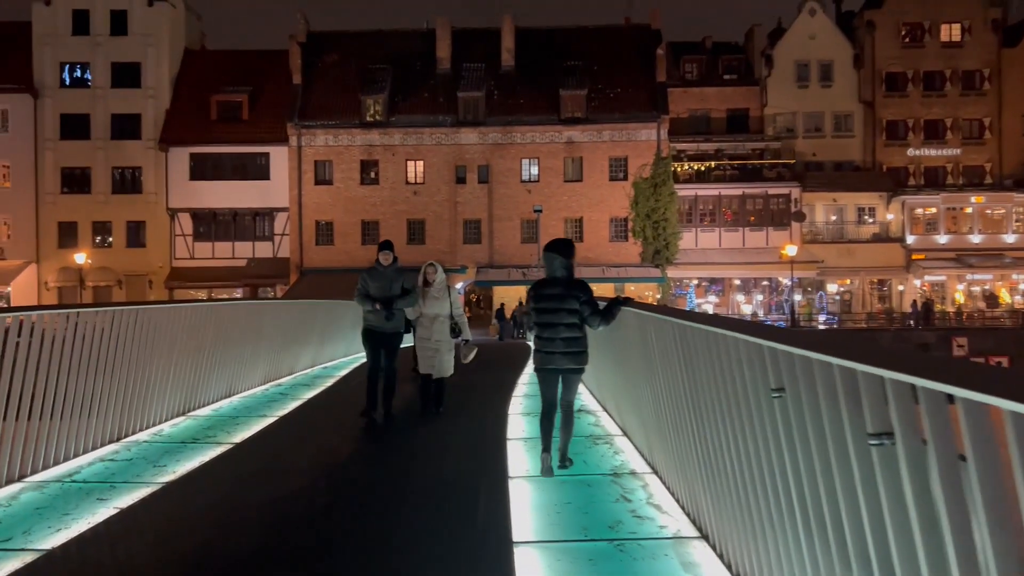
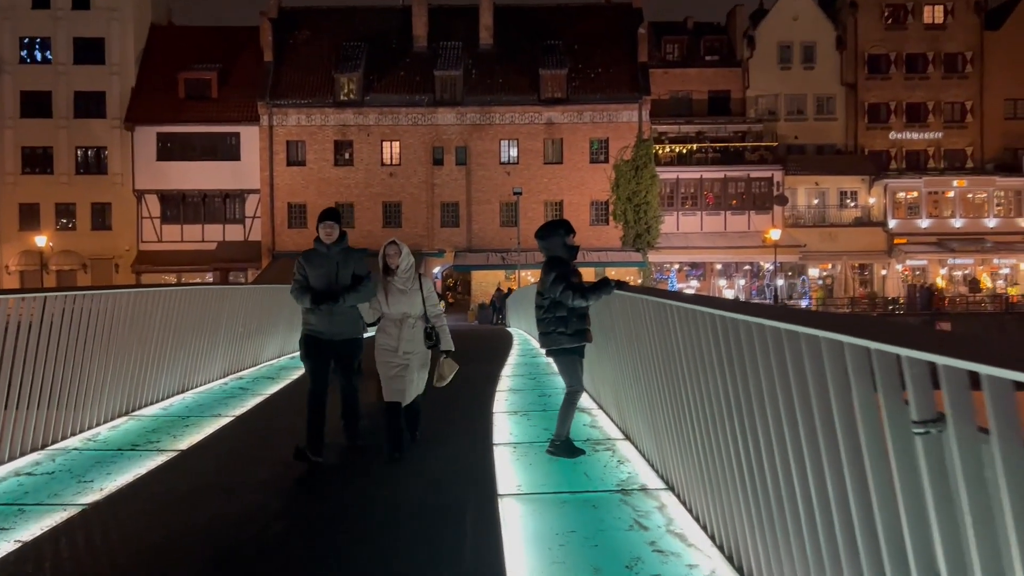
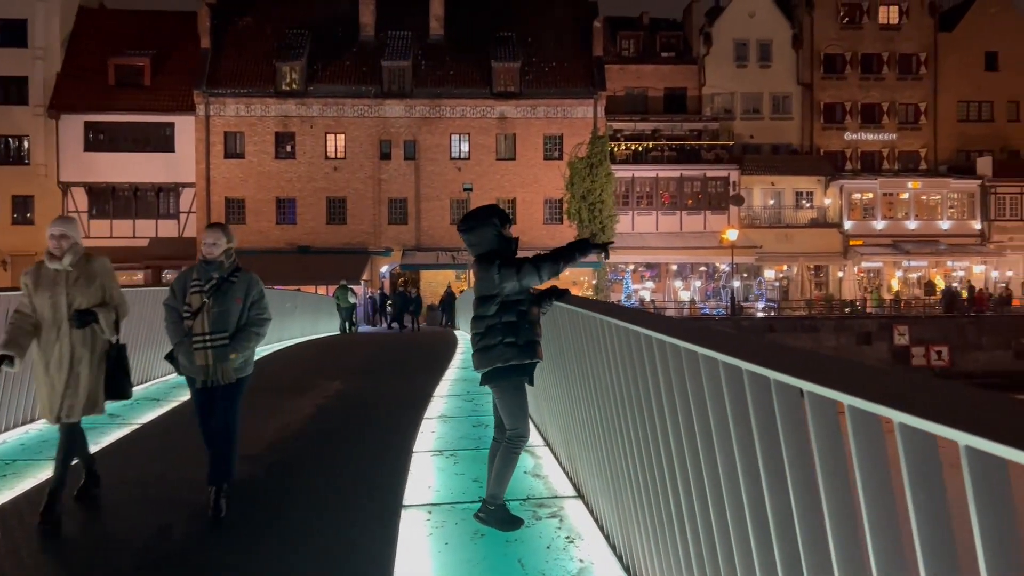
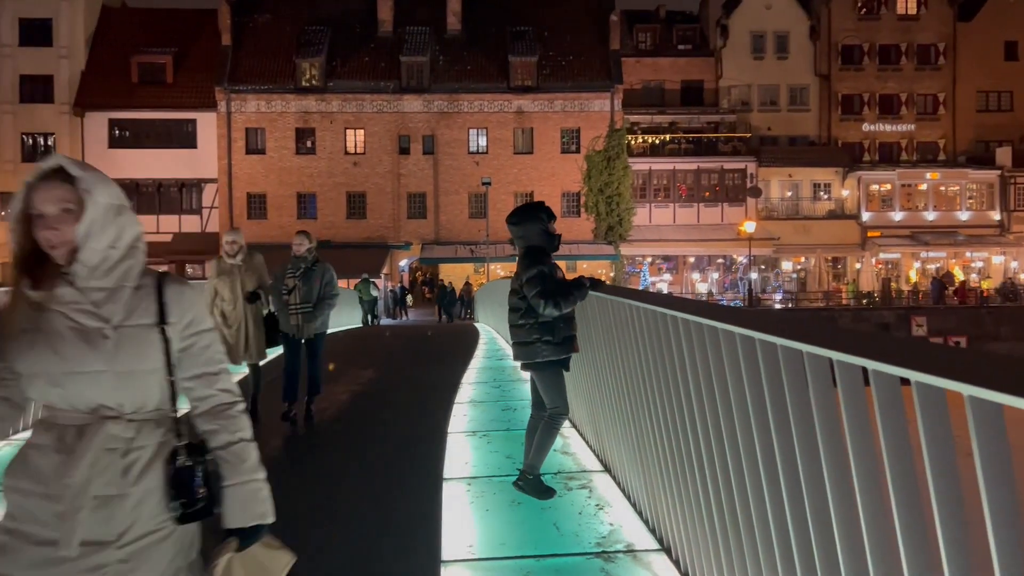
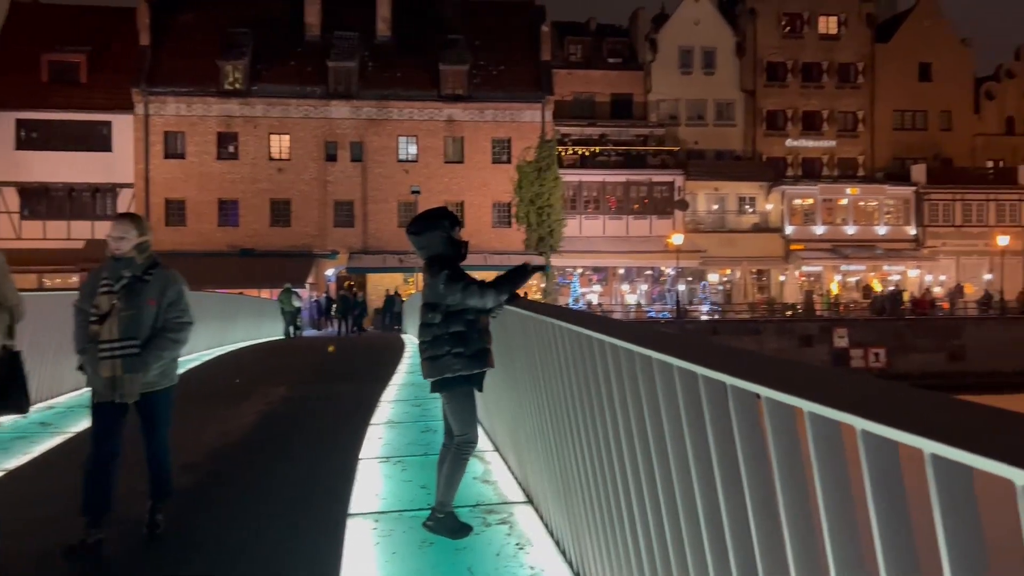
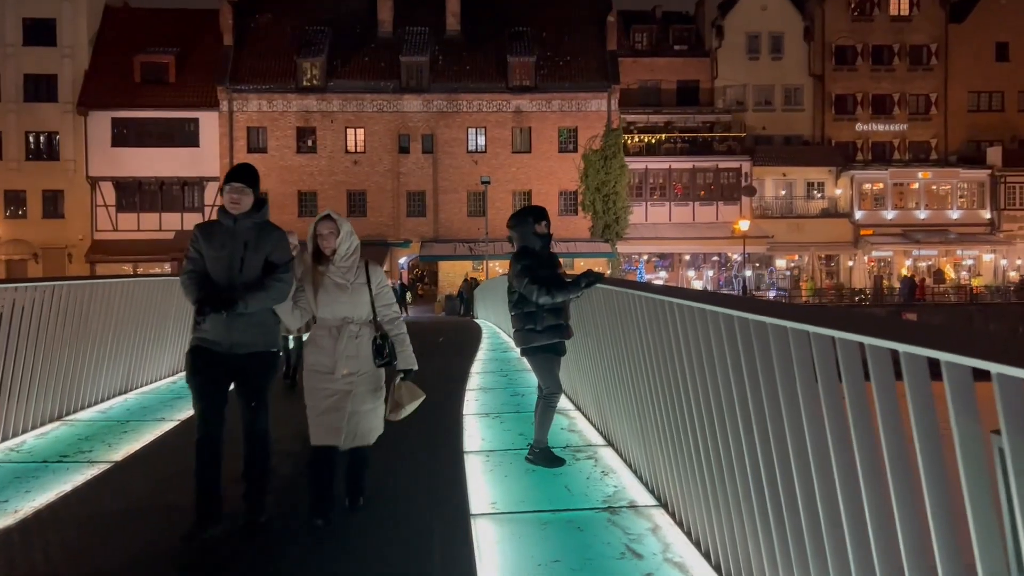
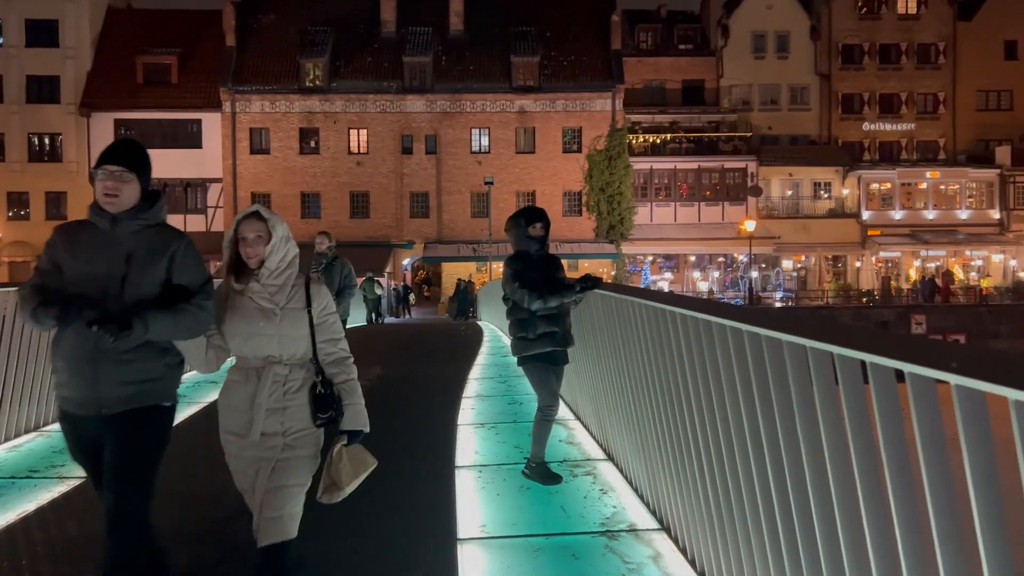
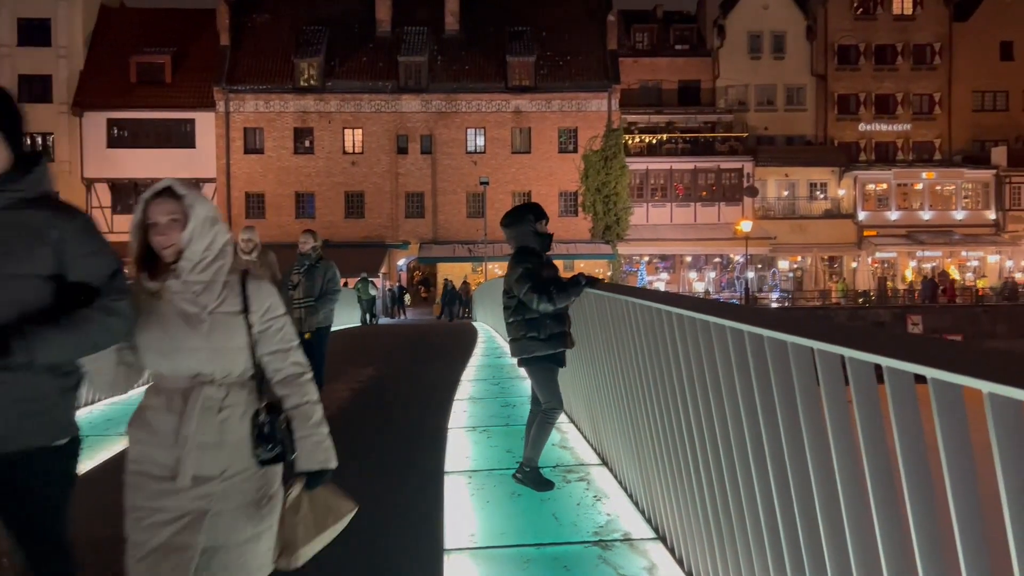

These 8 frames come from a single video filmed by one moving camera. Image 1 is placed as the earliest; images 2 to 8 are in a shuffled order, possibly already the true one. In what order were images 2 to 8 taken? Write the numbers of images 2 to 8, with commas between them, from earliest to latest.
2, 6, 7, 8, 4, 3, 5
